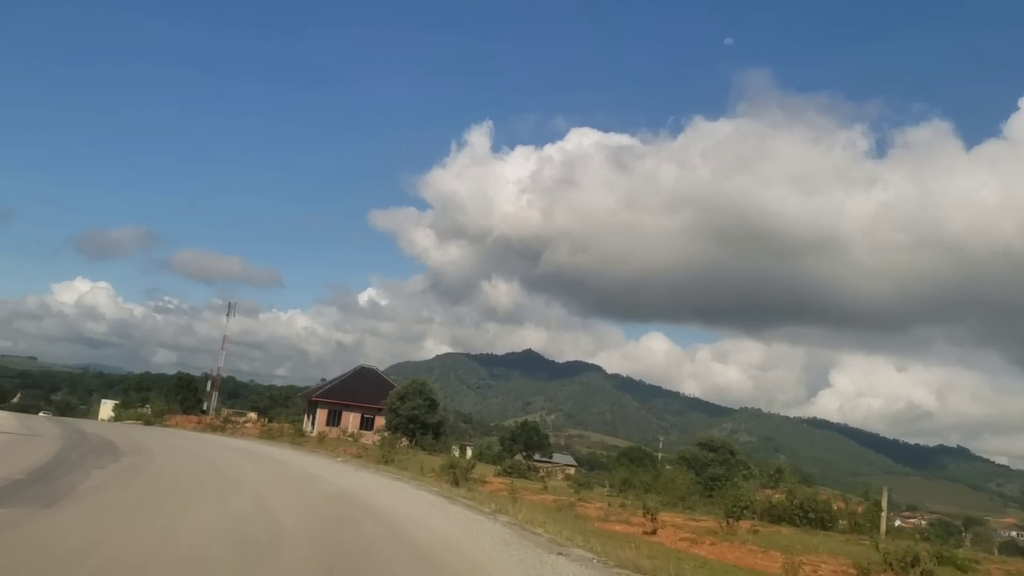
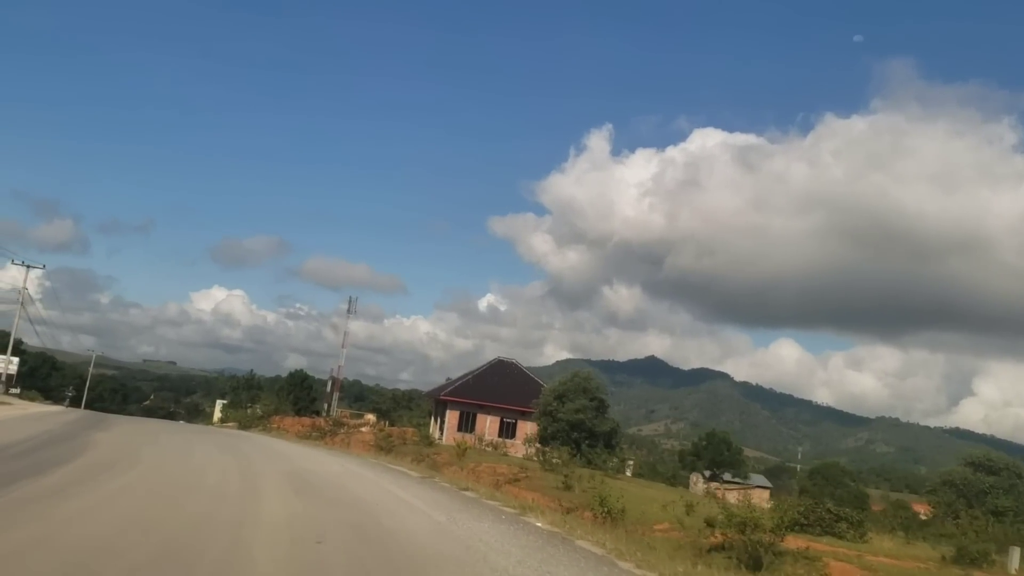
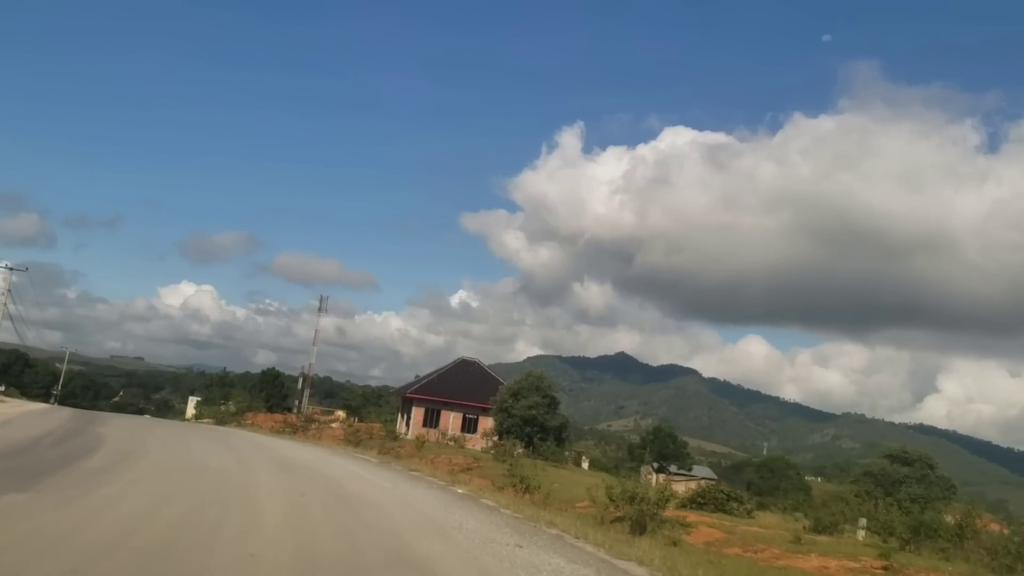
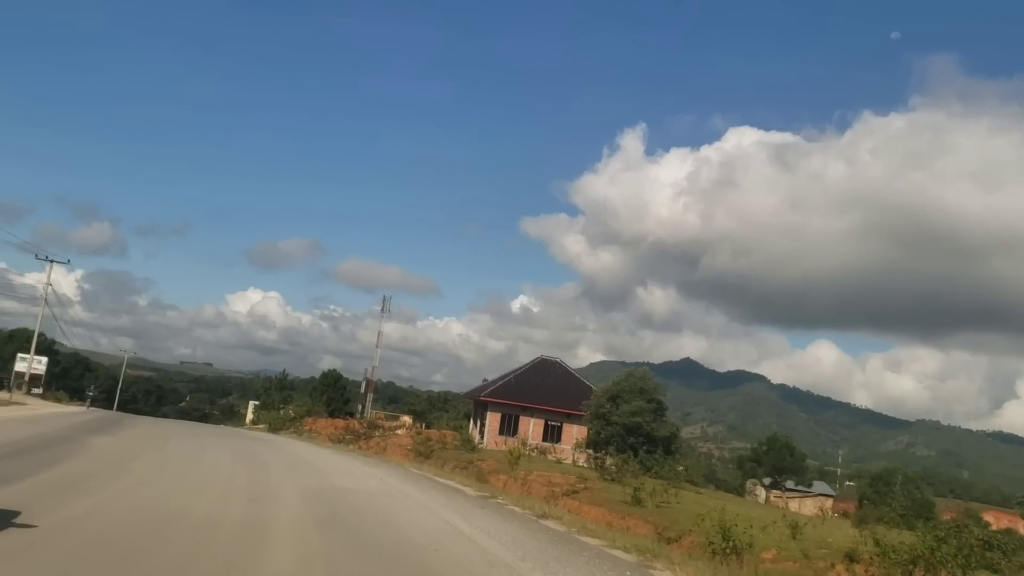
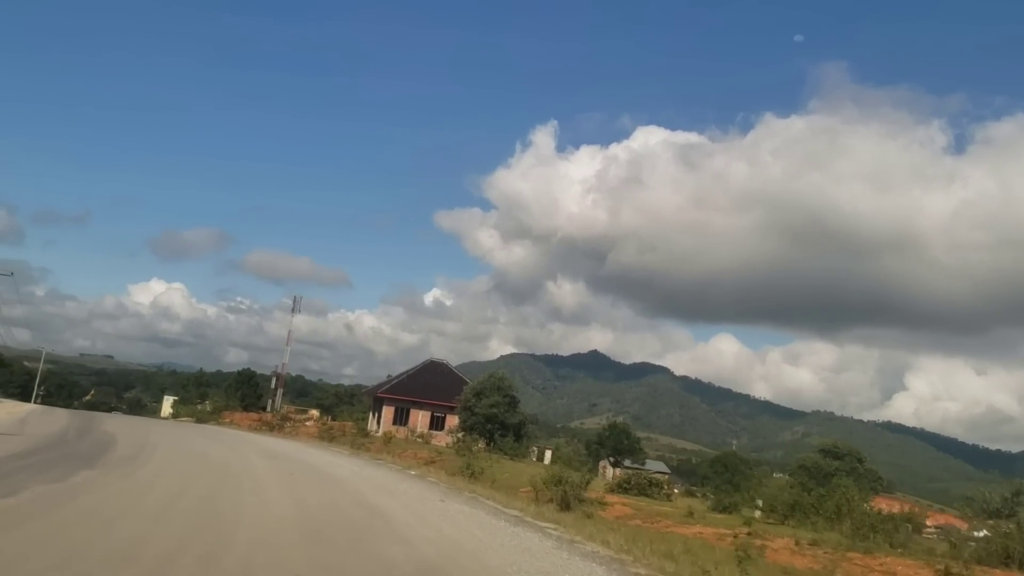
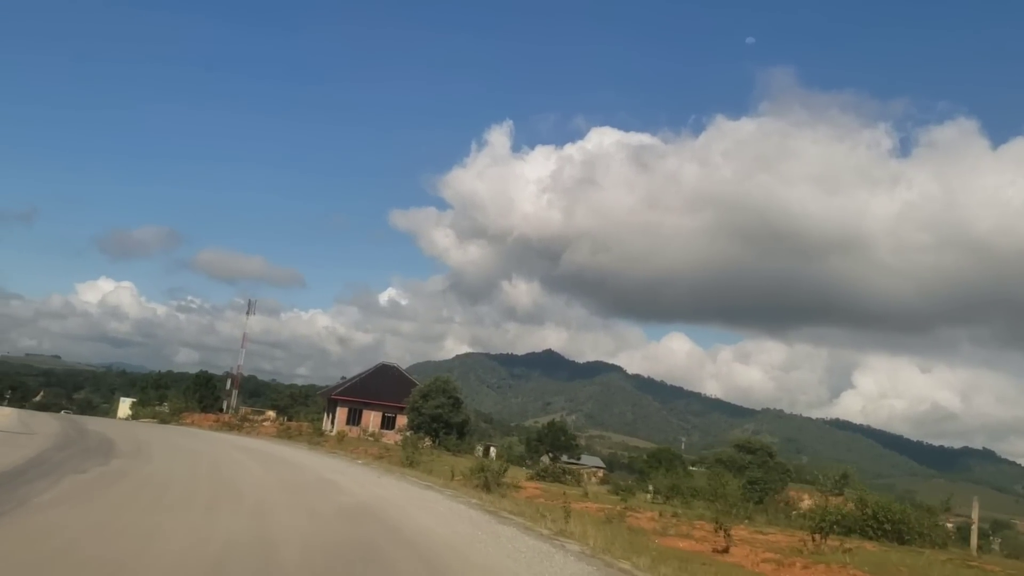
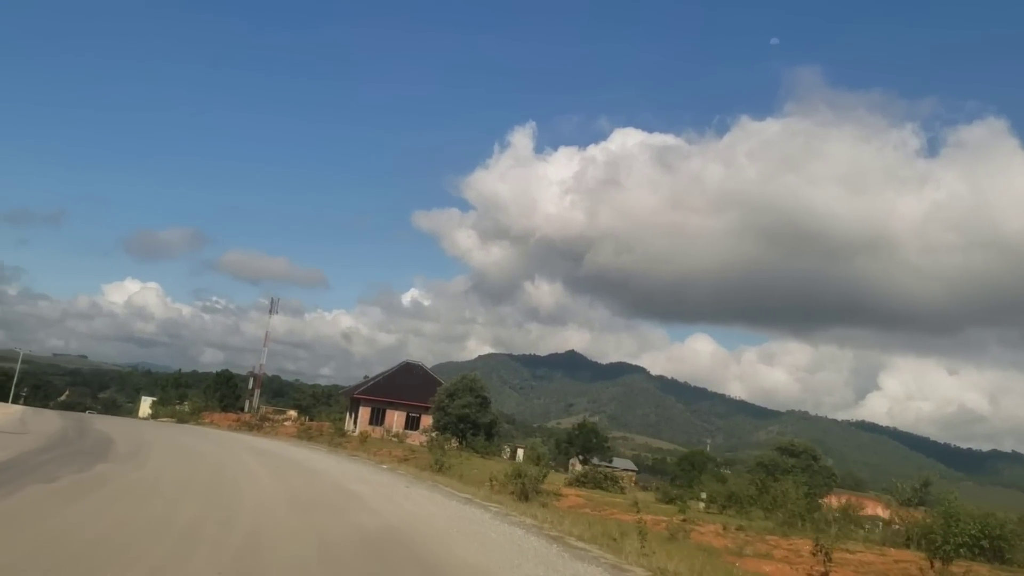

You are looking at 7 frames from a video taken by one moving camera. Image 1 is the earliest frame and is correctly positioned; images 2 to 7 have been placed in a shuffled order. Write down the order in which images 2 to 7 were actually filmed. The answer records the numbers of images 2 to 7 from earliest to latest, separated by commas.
6, 7, 5, 3, 2, 4
